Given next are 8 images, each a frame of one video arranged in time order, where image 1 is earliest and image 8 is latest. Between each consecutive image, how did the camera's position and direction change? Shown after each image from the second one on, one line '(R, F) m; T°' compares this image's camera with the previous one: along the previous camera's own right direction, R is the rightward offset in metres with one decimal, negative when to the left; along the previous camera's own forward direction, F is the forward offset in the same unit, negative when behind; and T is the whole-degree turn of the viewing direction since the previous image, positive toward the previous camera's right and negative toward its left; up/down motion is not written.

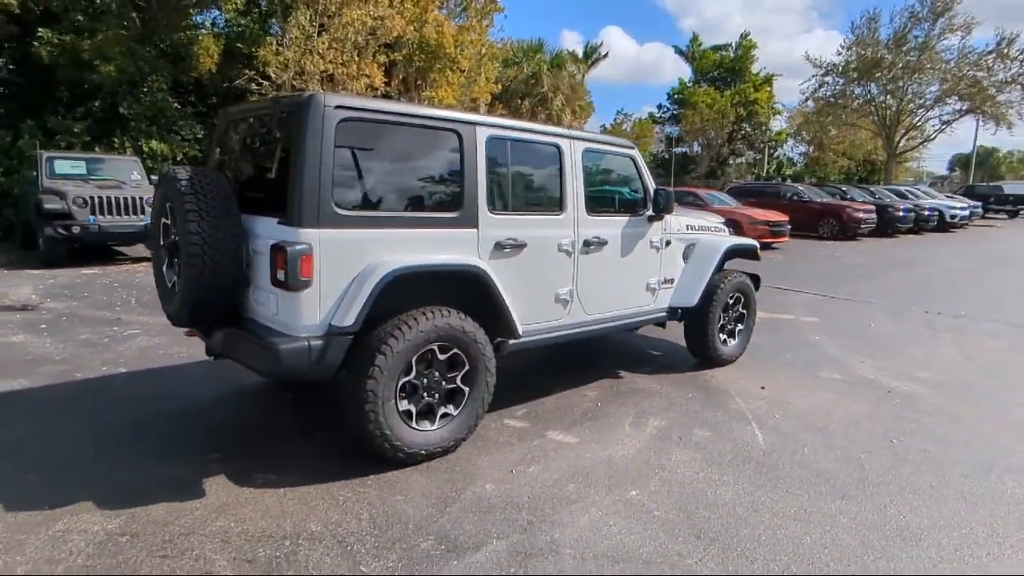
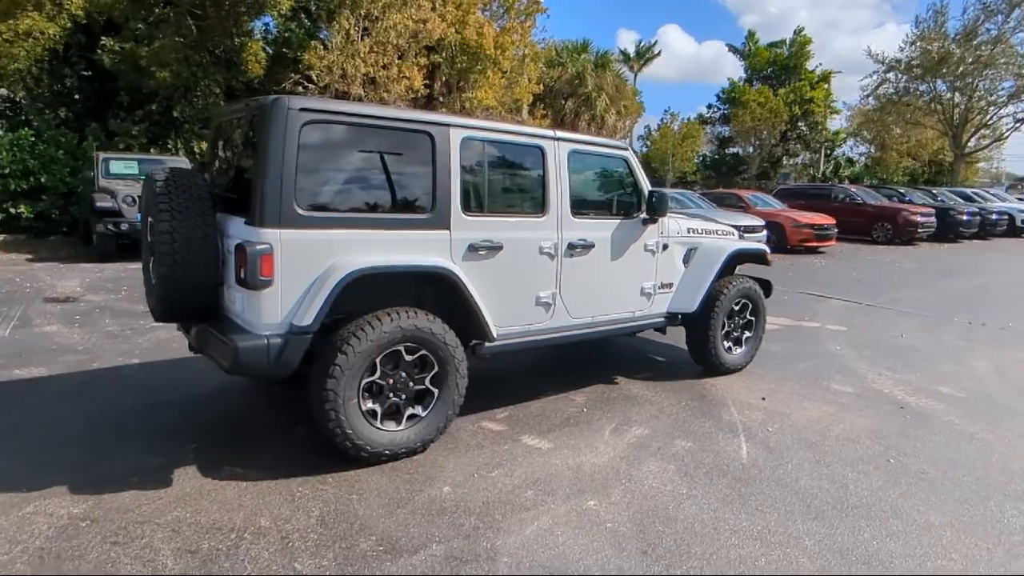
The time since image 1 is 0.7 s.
(+0.6, +0.1) m; -5°
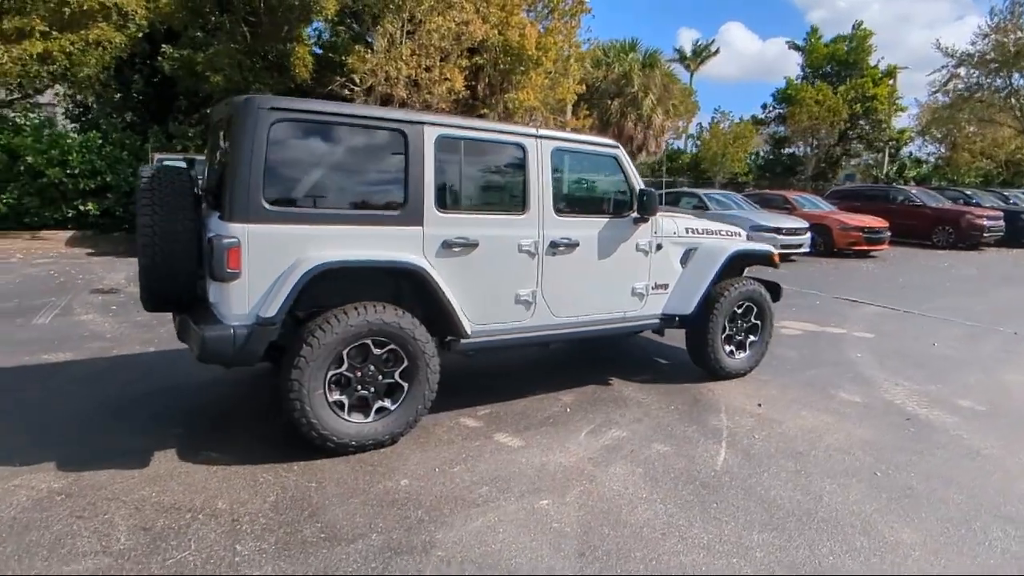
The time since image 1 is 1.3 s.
(+0.6, 0.0) m; -5°
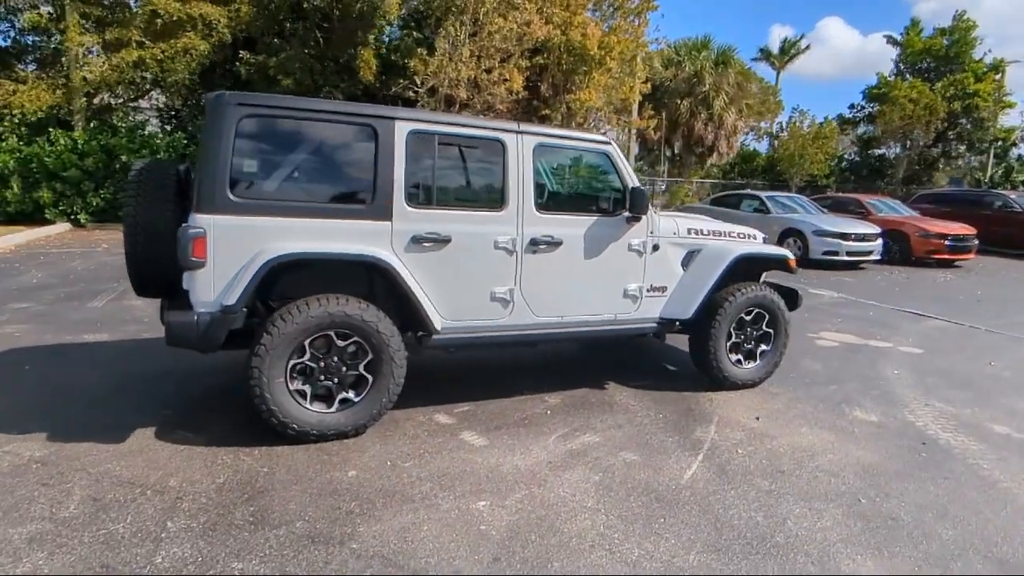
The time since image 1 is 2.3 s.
(+0.8, +0.1) m; -7°
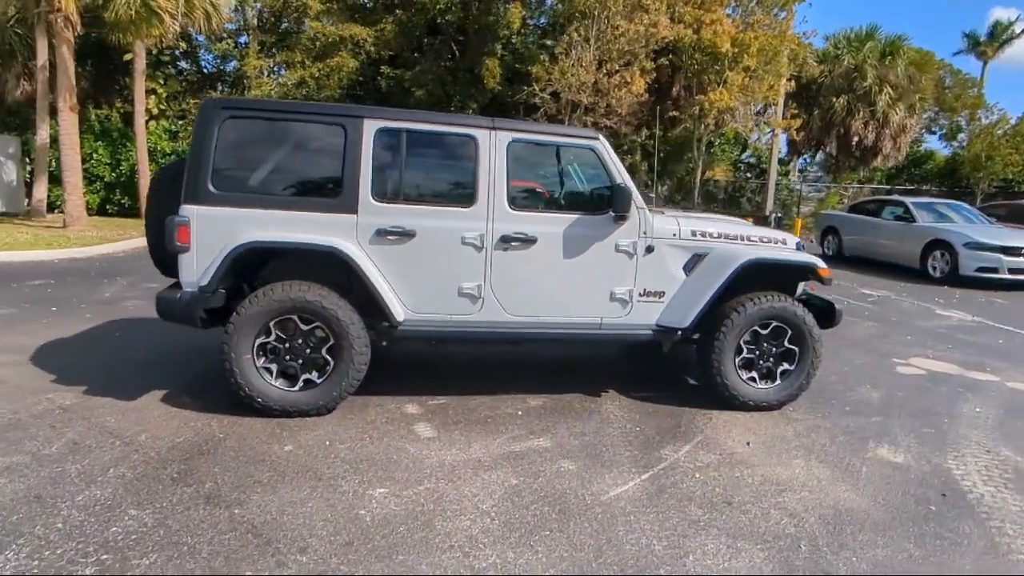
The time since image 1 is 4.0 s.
(+1.4, +0.2) m; -15°
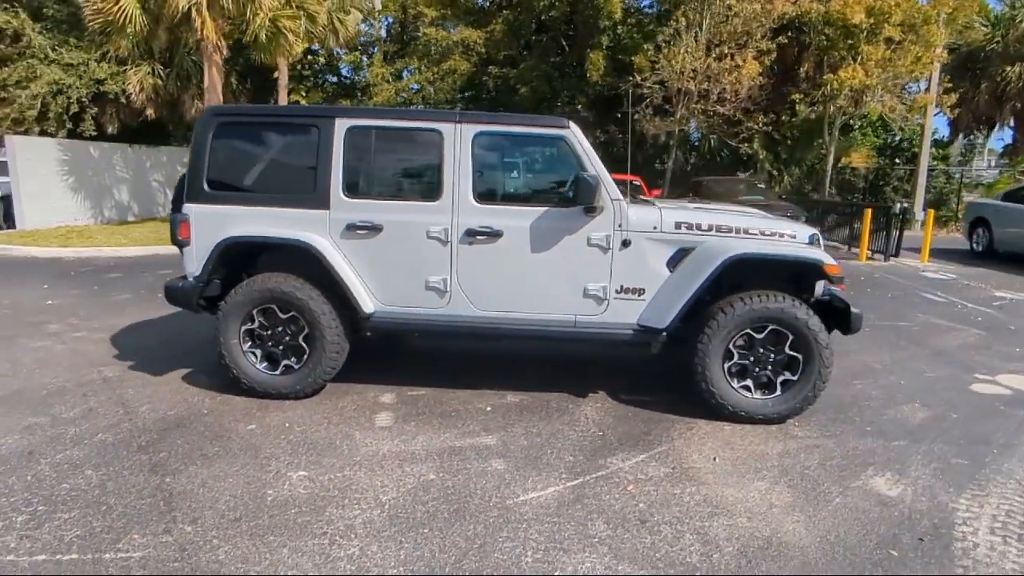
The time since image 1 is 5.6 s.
(+1.3, +0.2) m; -13°
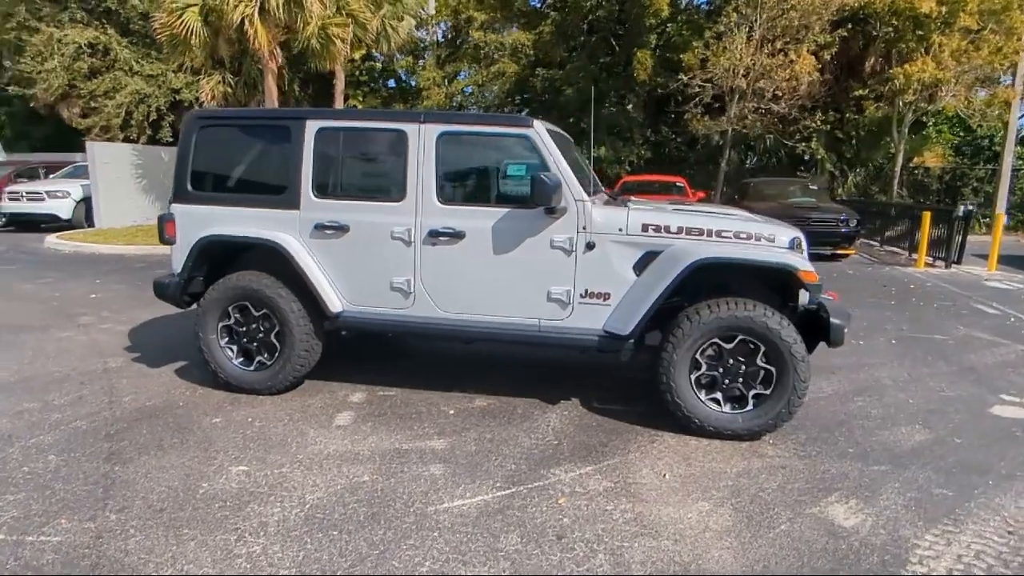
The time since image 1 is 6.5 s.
(+0.8, +0.1) m; -6°
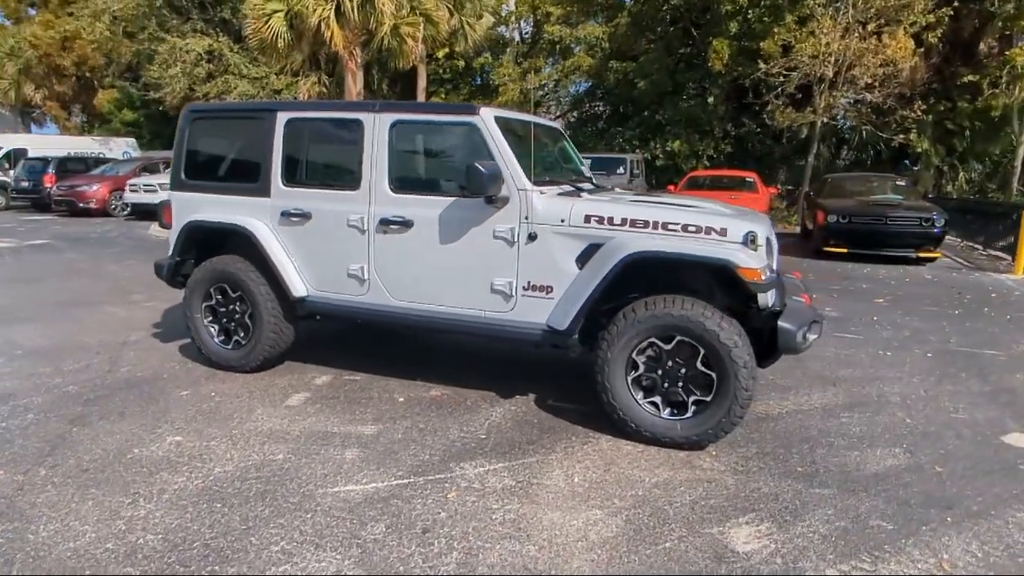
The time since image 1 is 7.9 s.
(+1.1, +0.2) m; -9°
